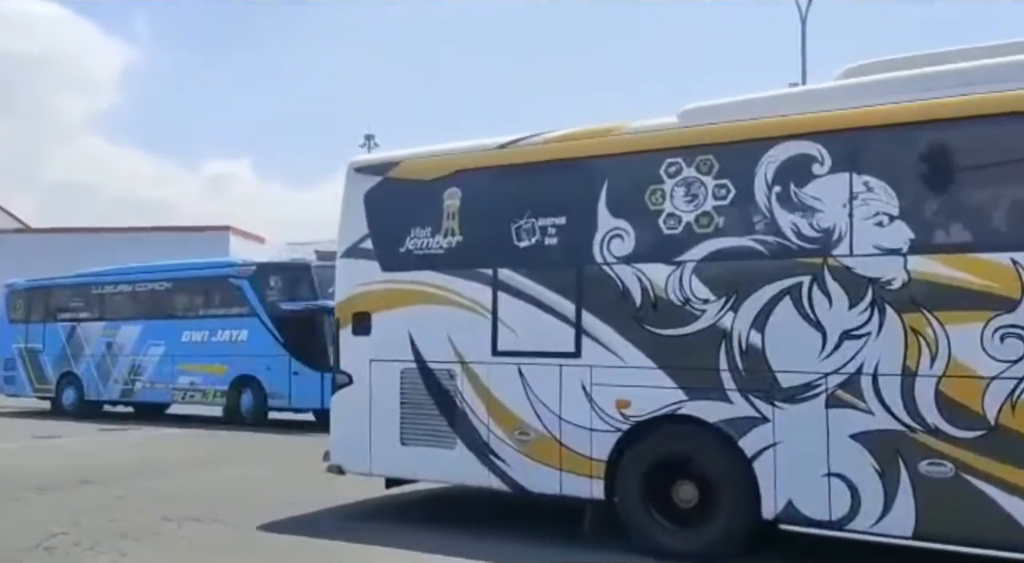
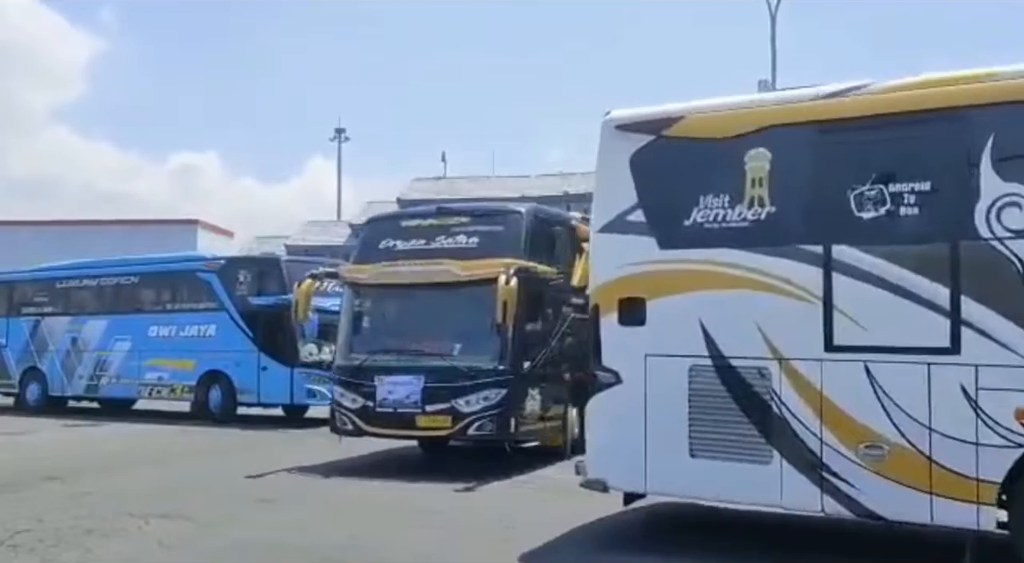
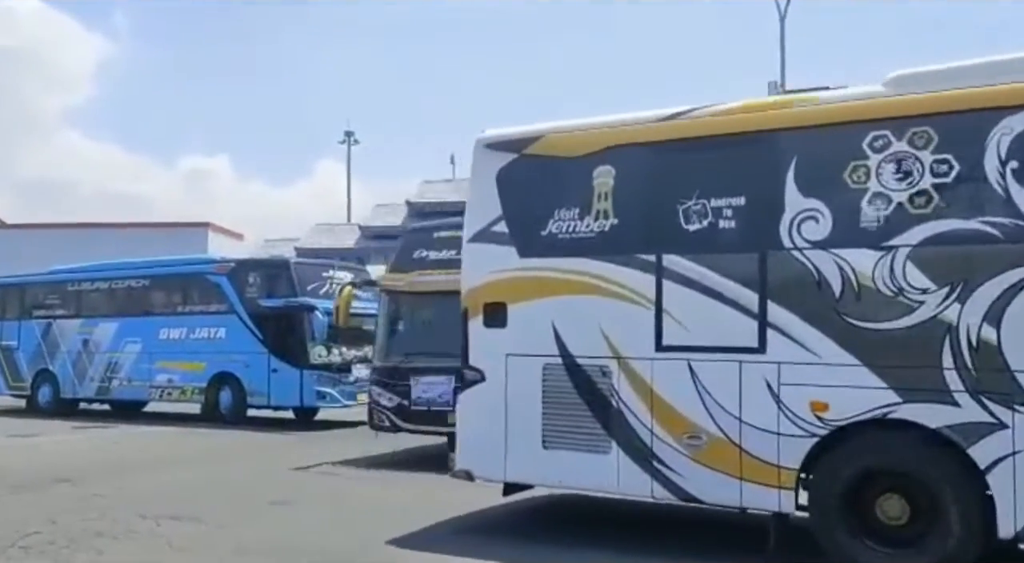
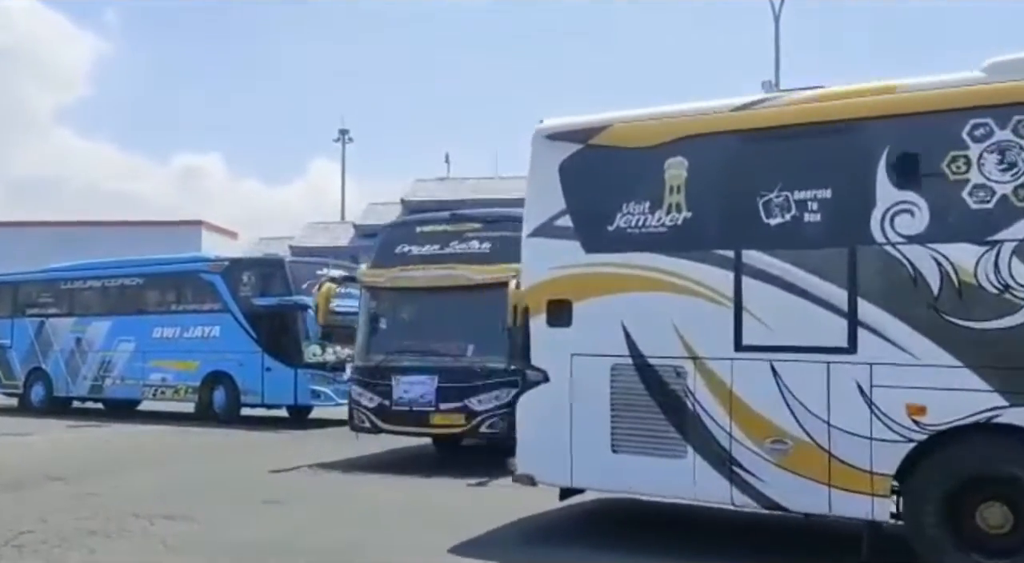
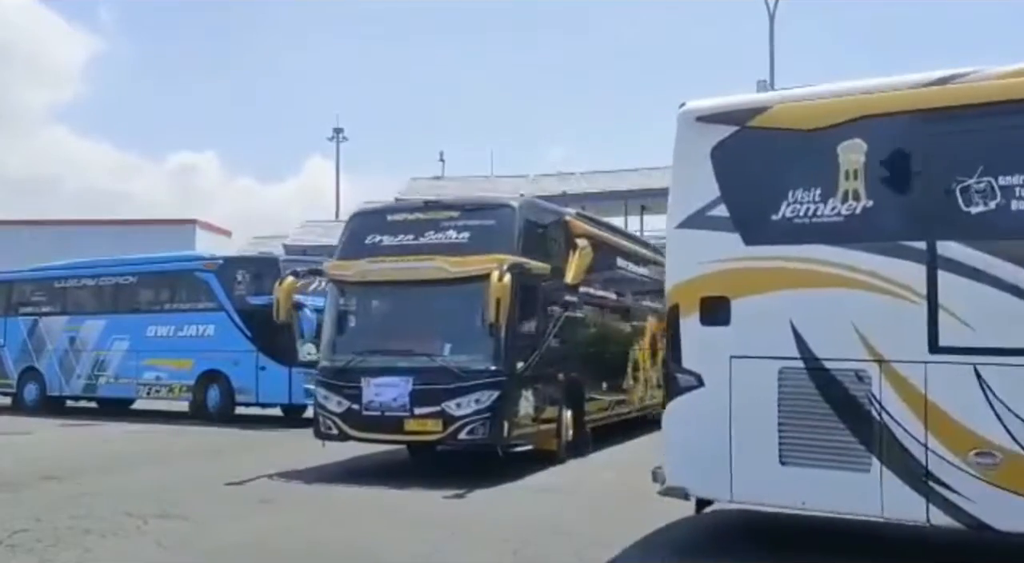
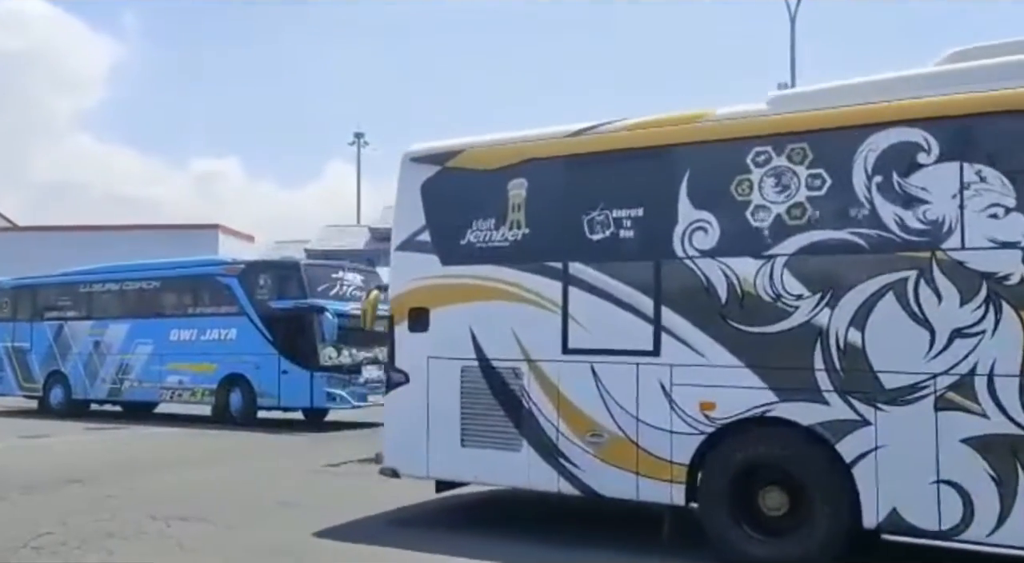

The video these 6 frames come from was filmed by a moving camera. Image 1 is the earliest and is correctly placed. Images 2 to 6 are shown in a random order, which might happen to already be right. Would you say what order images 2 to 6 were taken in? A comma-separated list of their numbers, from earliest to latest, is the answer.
6, 3, 4, 2, 5
